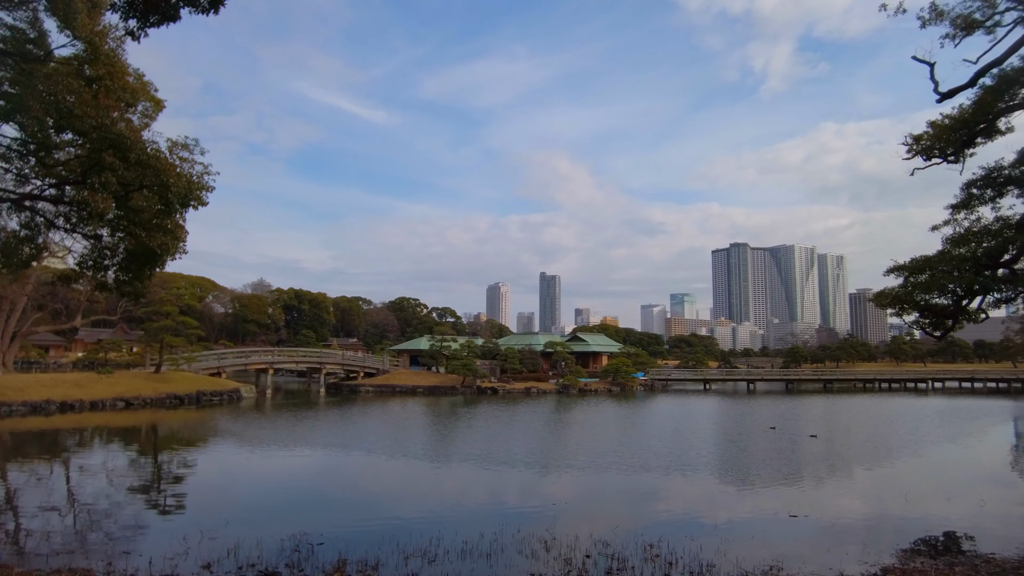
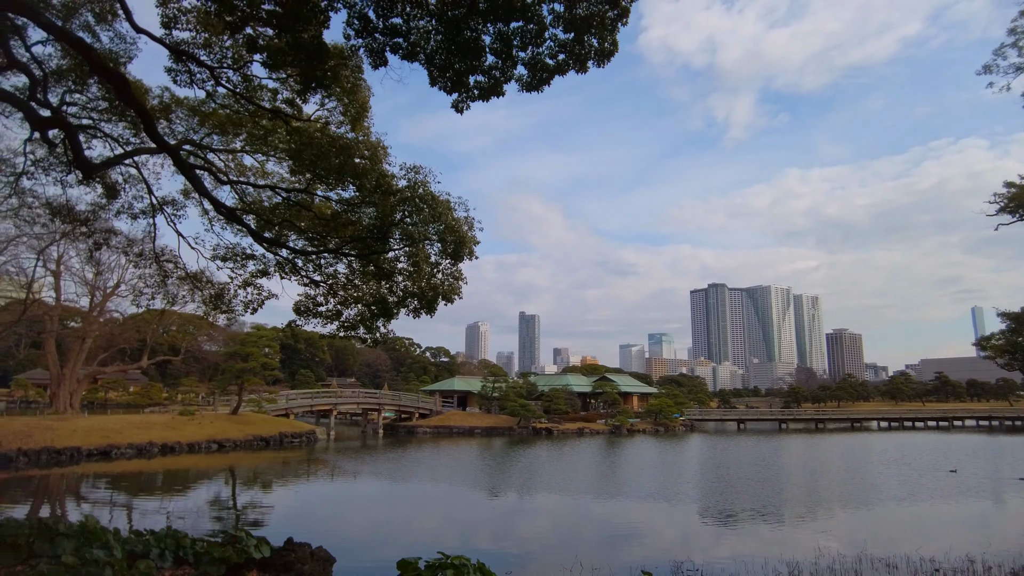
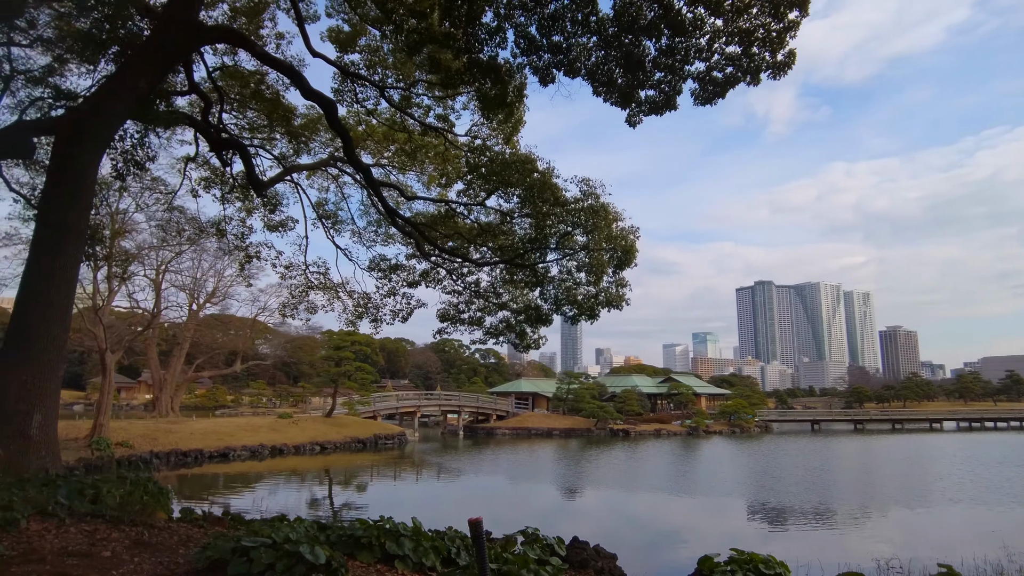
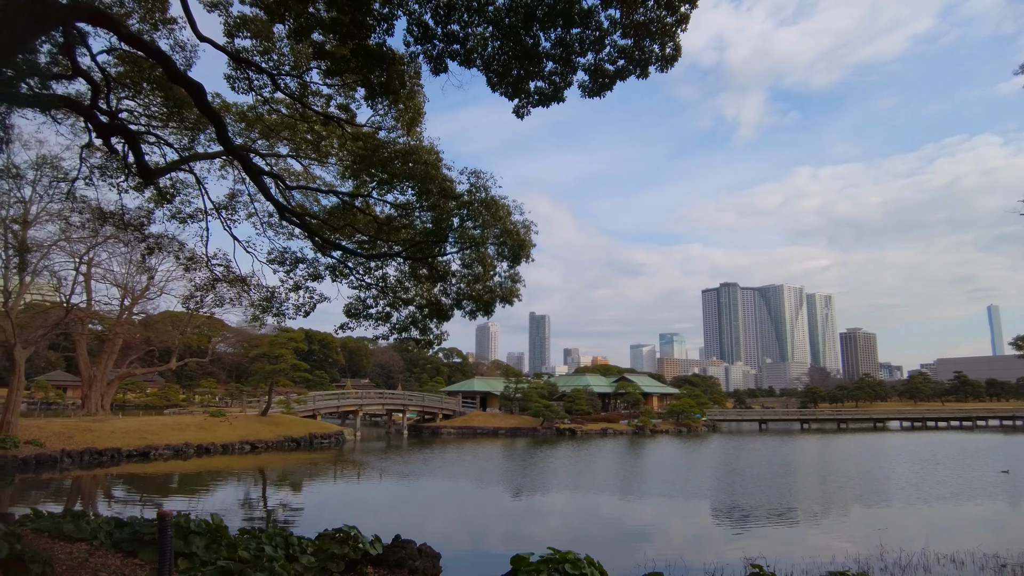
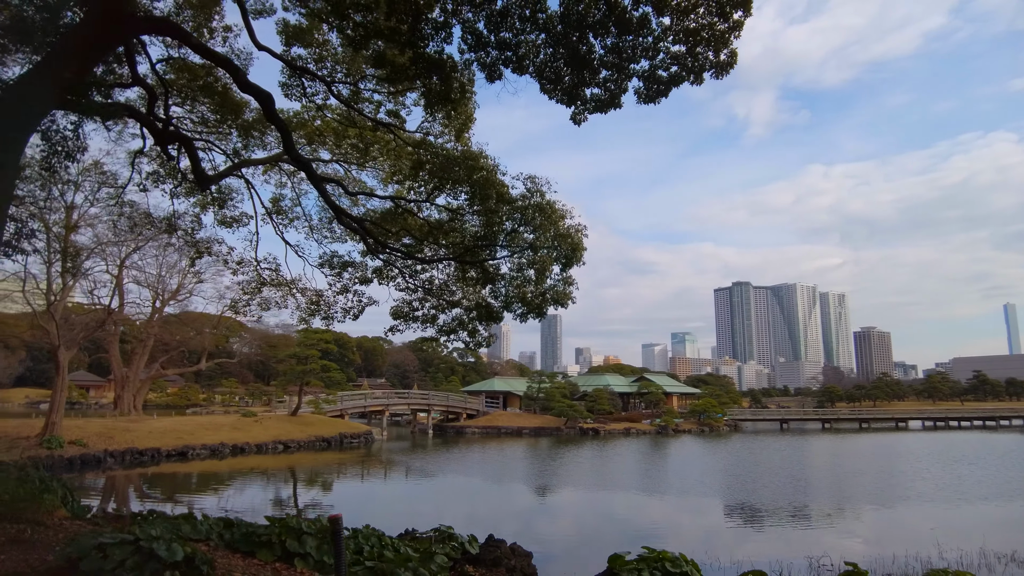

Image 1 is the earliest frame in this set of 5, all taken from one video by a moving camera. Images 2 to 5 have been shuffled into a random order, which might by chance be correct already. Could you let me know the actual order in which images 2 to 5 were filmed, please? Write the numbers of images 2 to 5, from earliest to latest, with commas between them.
2, 4, 5, 3
